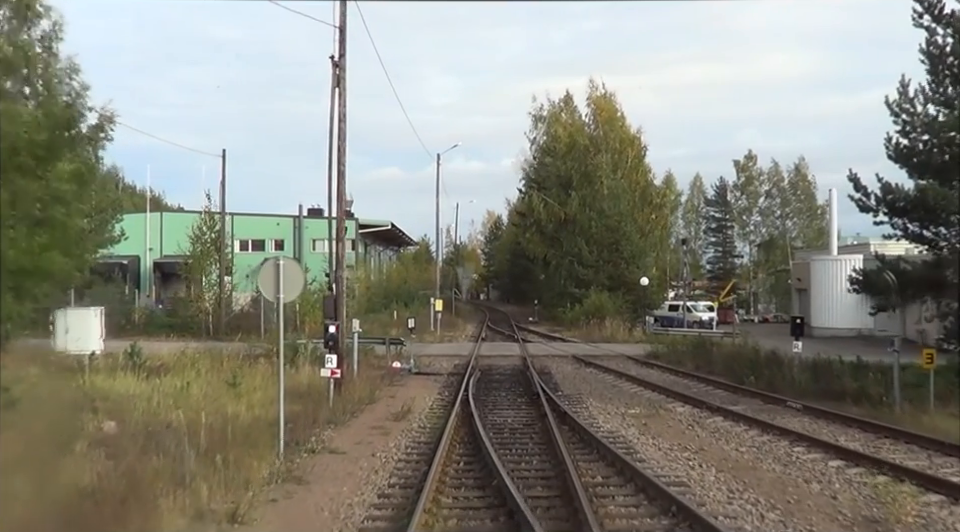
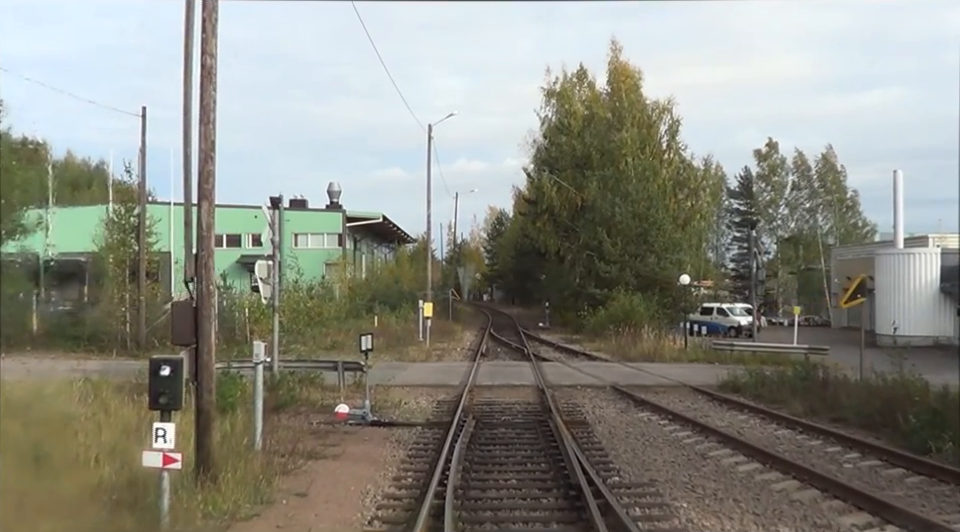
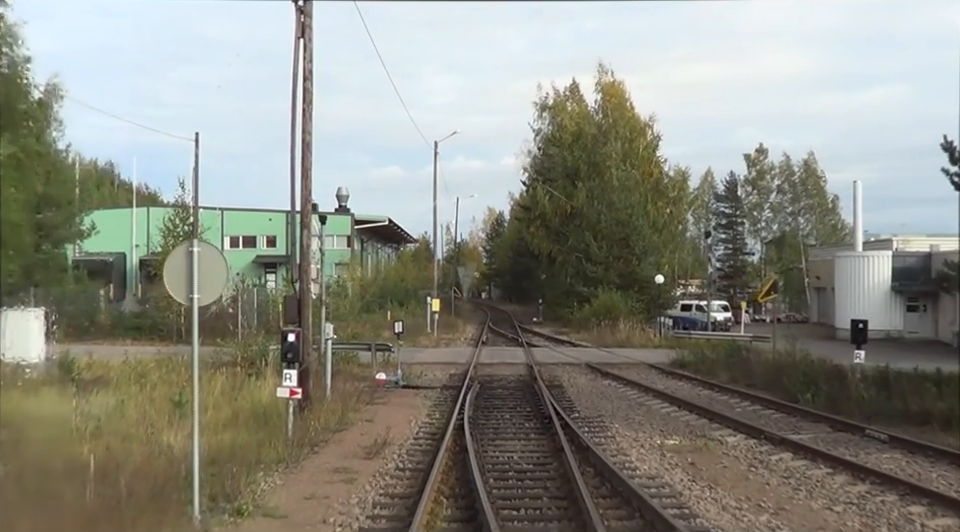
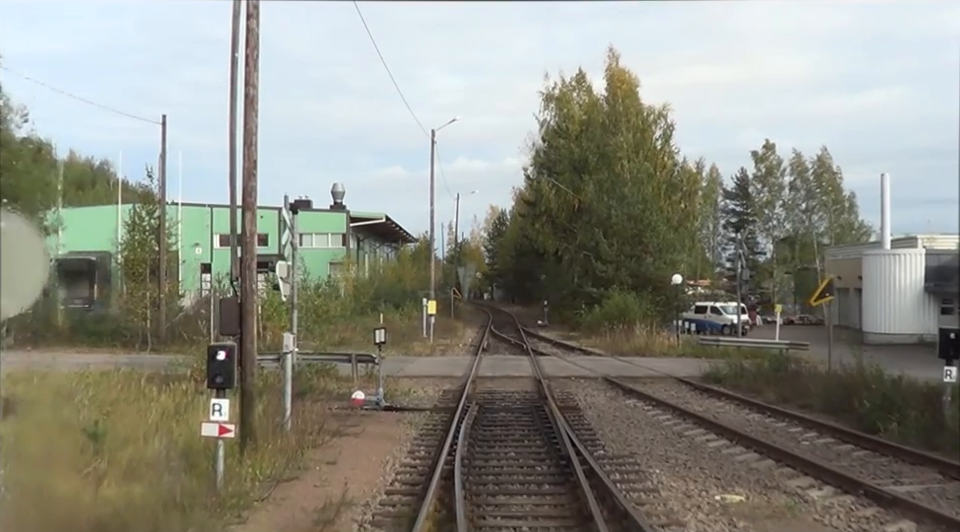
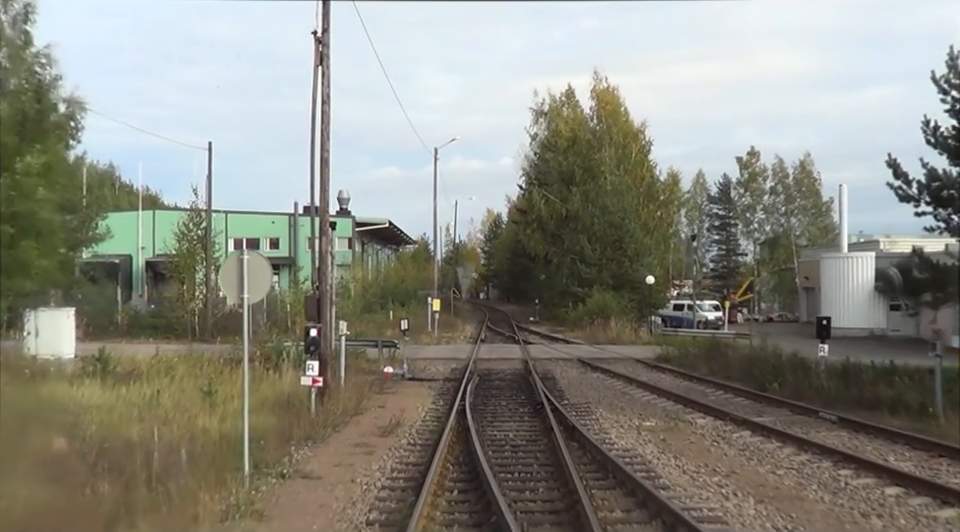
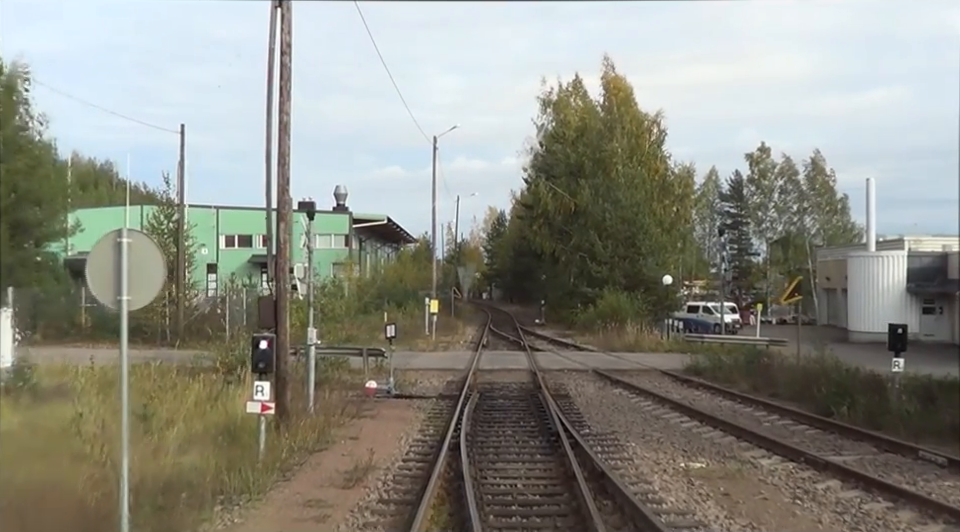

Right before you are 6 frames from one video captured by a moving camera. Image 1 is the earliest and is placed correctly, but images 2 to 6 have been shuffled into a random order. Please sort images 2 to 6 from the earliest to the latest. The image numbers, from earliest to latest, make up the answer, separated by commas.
5, 3, 6, 4, 2
